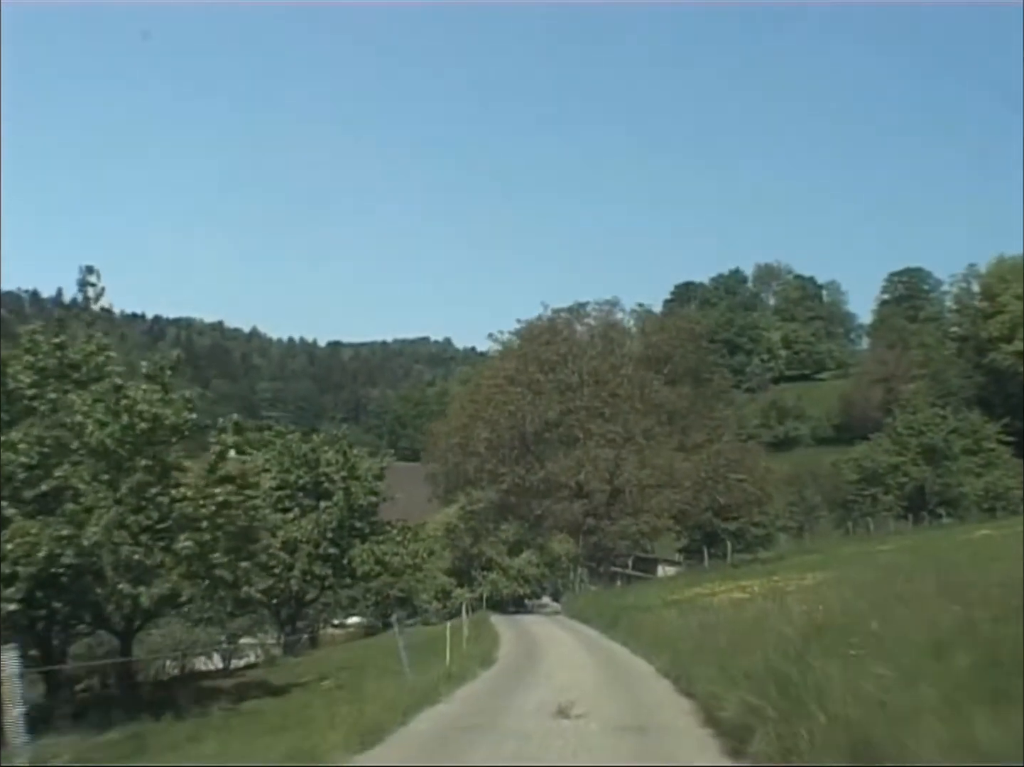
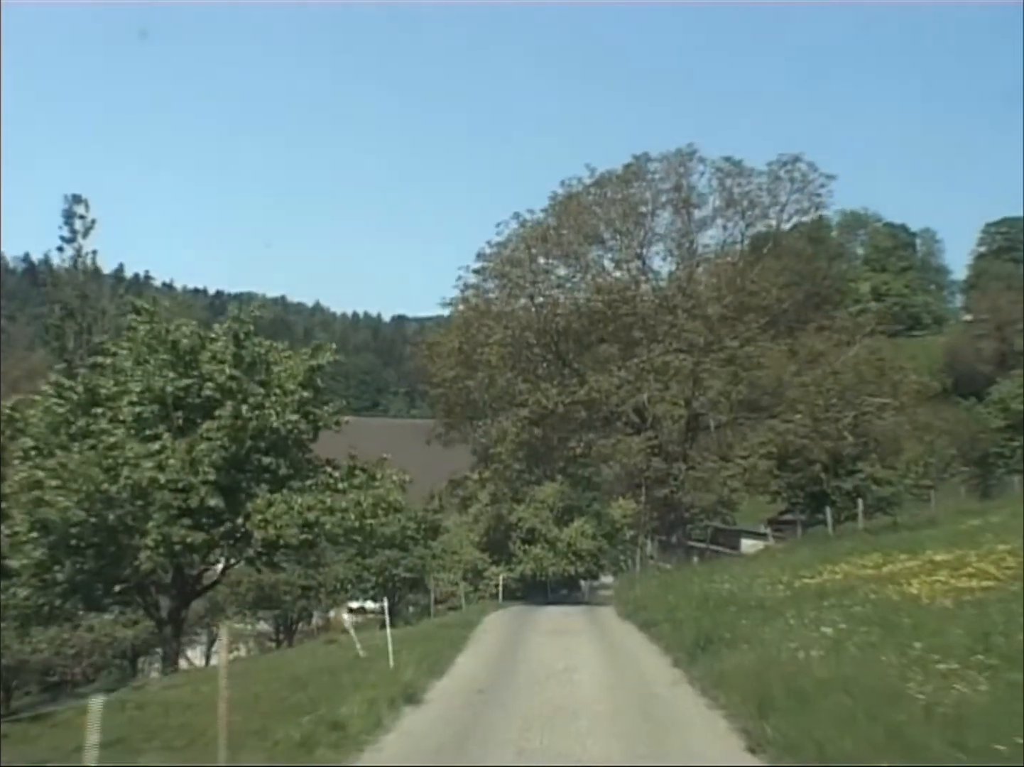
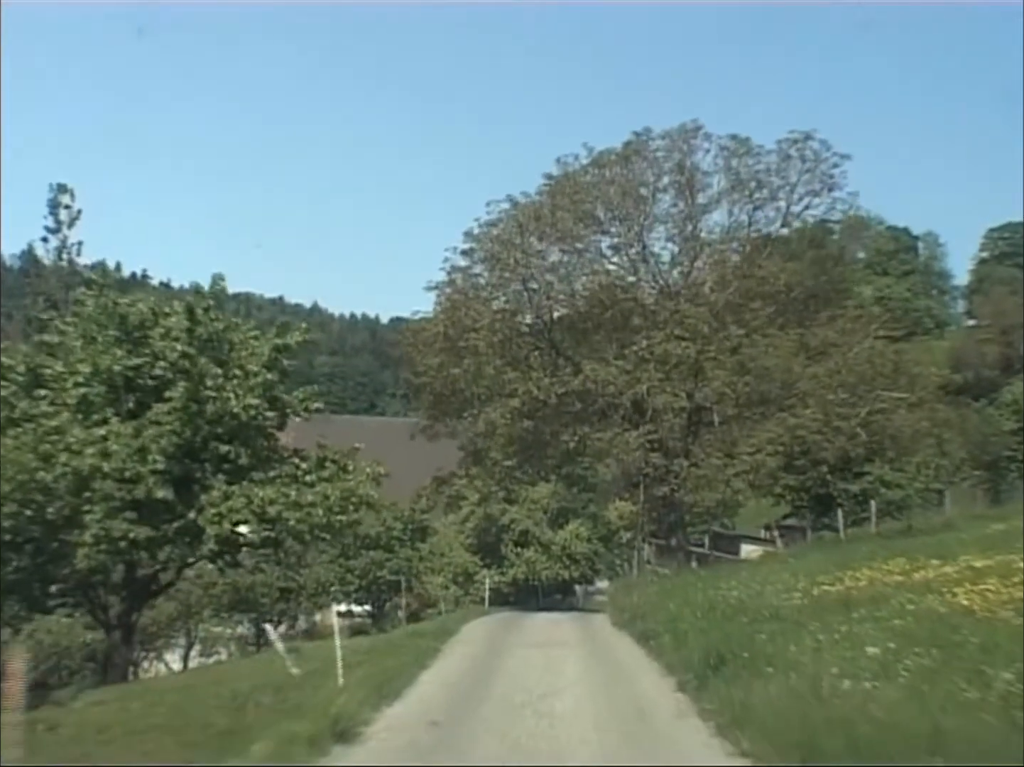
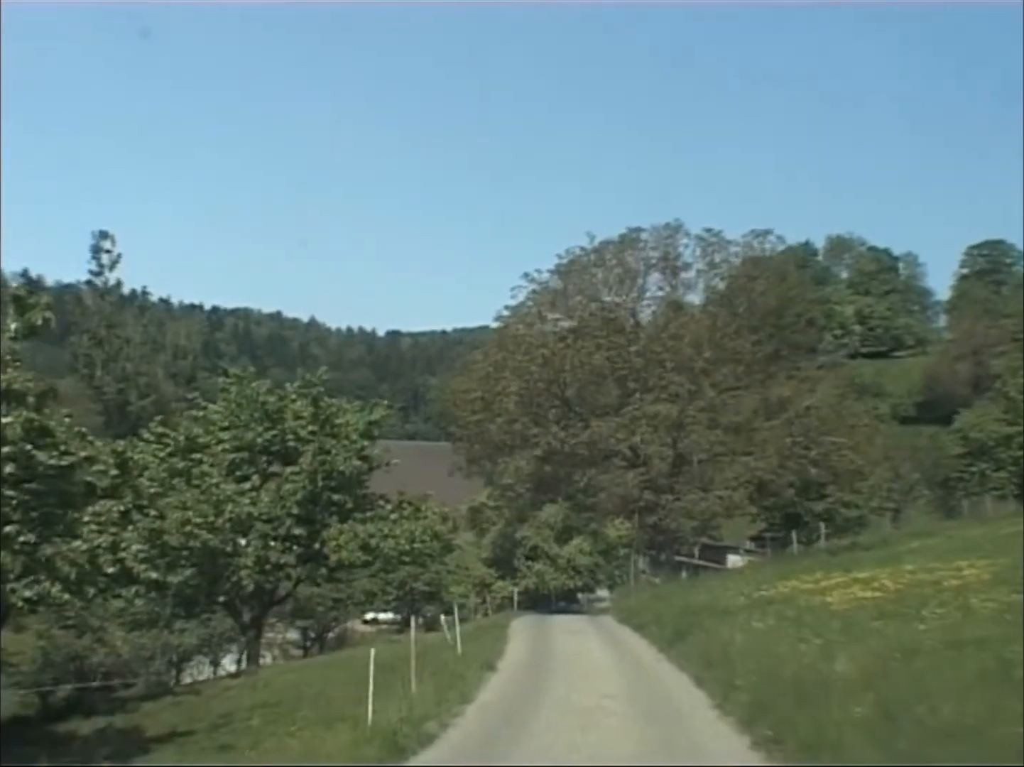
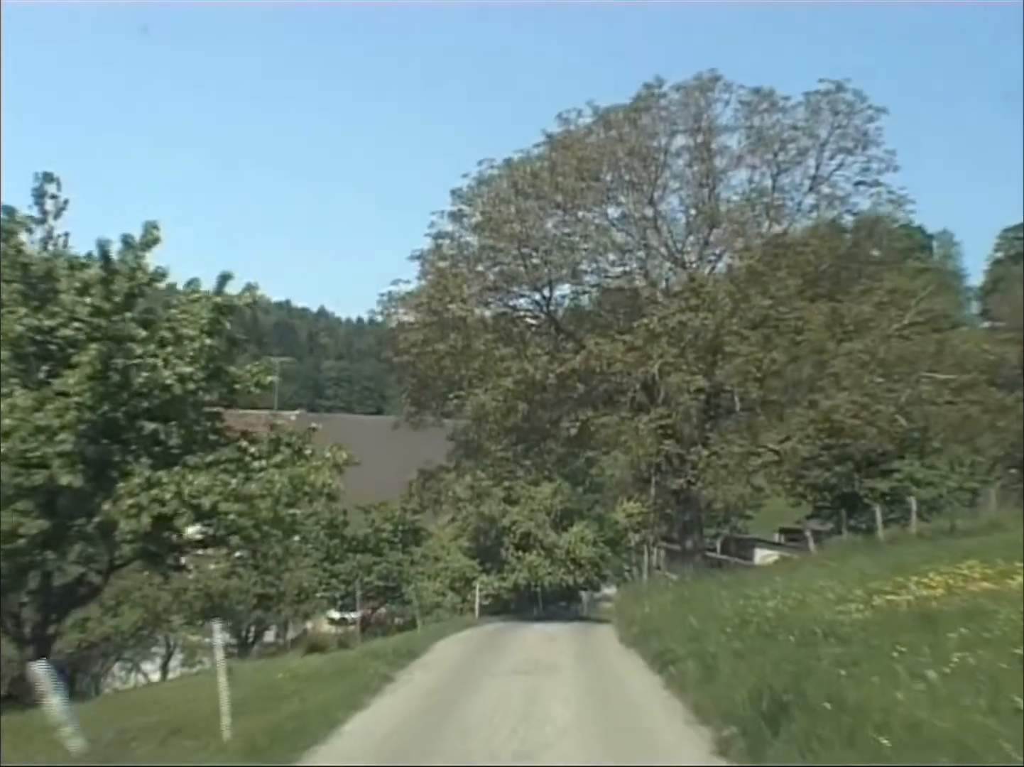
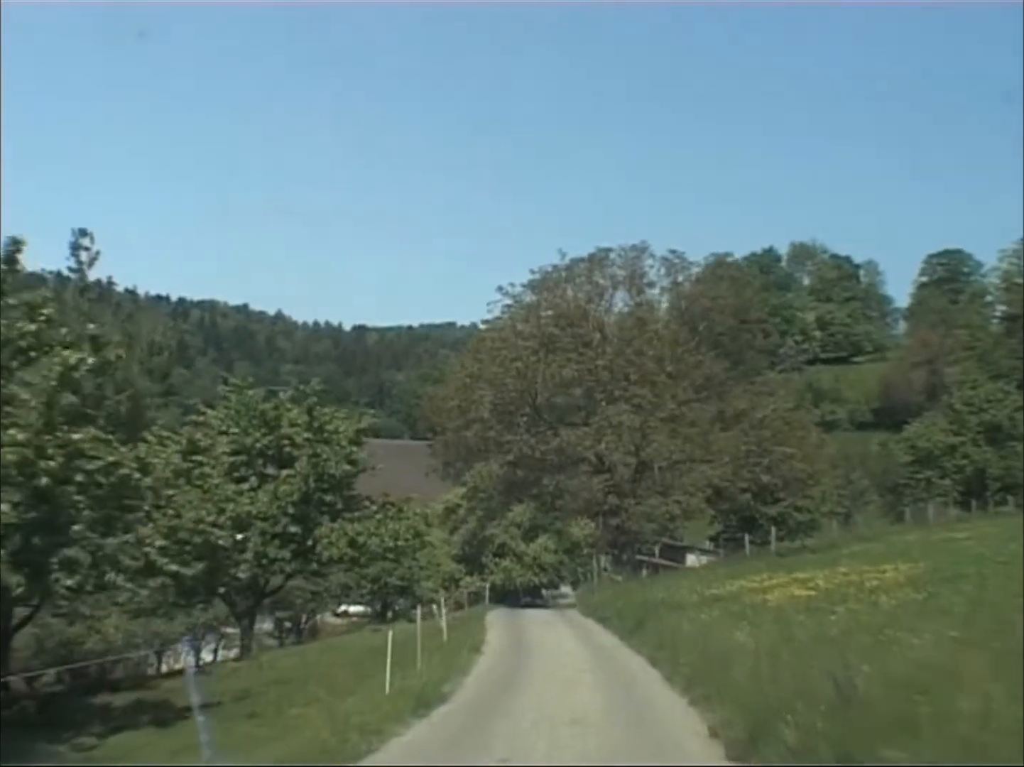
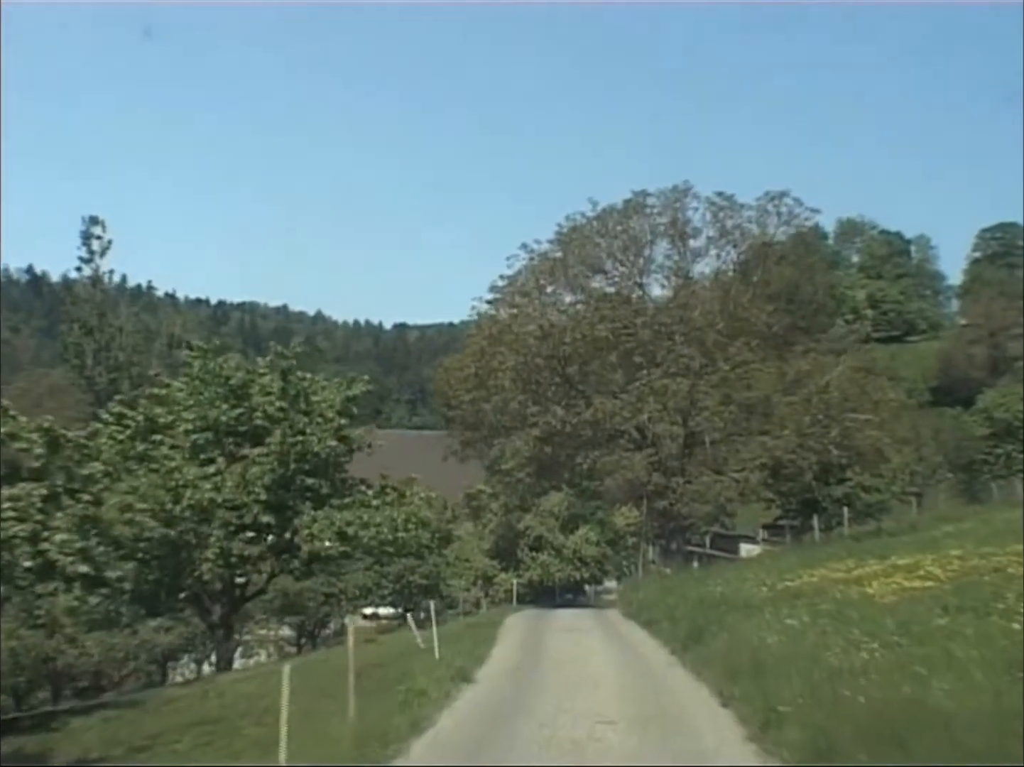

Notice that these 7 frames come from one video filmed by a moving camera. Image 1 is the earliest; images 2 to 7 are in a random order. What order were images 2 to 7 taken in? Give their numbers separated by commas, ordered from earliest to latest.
6, 4, 7, 2, 3, 5
